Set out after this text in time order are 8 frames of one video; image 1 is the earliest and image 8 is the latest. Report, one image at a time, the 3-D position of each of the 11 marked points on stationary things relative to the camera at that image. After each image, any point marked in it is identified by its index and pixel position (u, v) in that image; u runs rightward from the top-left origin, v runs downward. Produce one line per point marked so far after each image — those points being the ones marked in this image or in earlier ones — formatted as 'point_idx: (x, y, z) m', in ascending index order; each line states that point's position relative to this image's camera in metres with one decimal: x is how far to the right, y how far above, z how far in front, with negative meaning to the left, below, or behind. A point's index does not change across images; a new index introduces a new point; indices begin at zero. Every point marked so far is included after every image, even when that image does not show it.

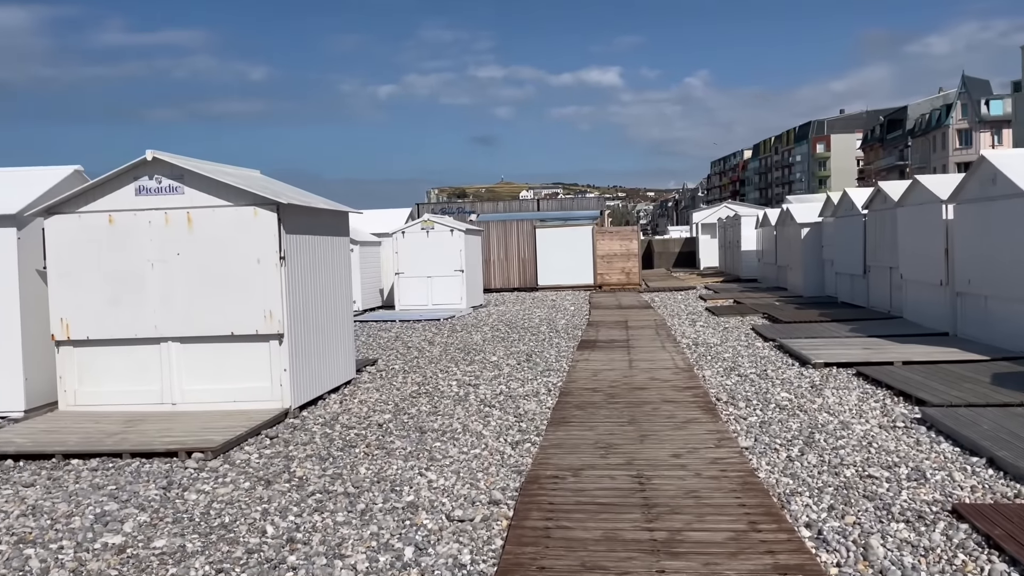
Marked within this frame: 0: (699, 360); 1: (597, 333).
0: (+2.6, -1.0, +11.7) m
1: (+1.6, -0.9, +15.5) m
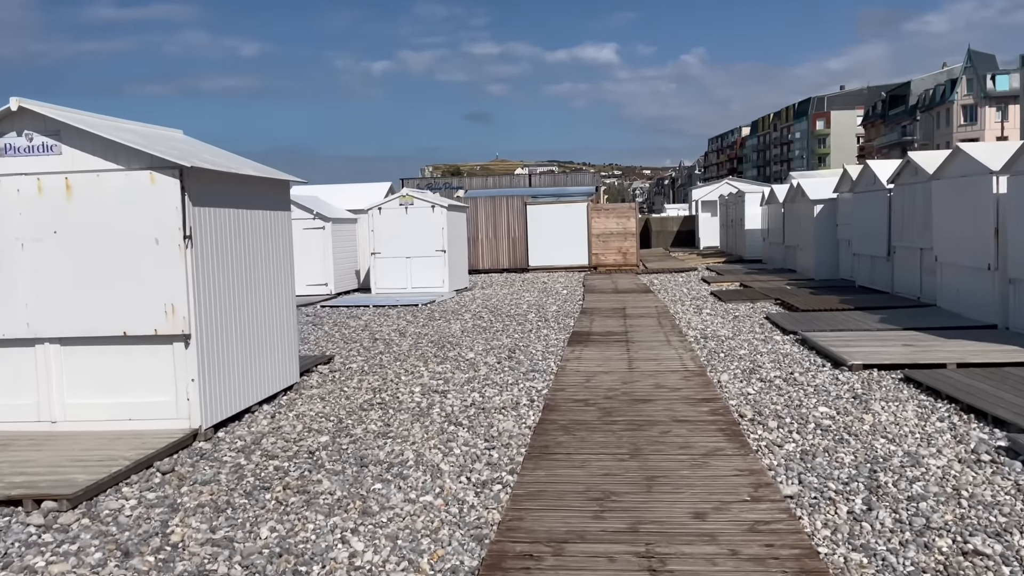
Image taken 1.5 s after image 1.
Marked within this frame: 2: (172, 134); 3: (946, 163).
0: (+2.4, -0.9, +9.9) m
1: (+1.3, -0.6, +13.7) m
2: (-3.5, +1.6, +8.5) m
3: (+6.8, +2.0, +13.0) m
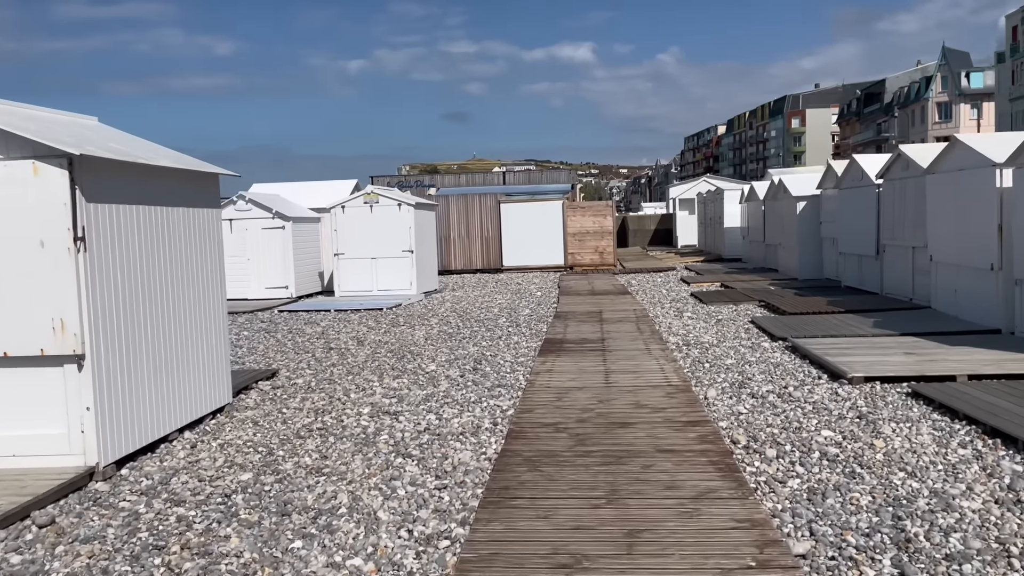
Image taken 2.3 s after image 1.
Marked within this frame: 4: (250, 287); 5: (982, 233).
0: (+2.0, -0.9, +9.0) m
1: (+0.8, -0.6, +12.7) m
2: (-3.9, +1.5, +7.4) m
3: (+6.3, +2.0, +12.2) m
4: (-6.1, 0.0, +19.3) m
5: (+6.1, +0.7, +10.8) m
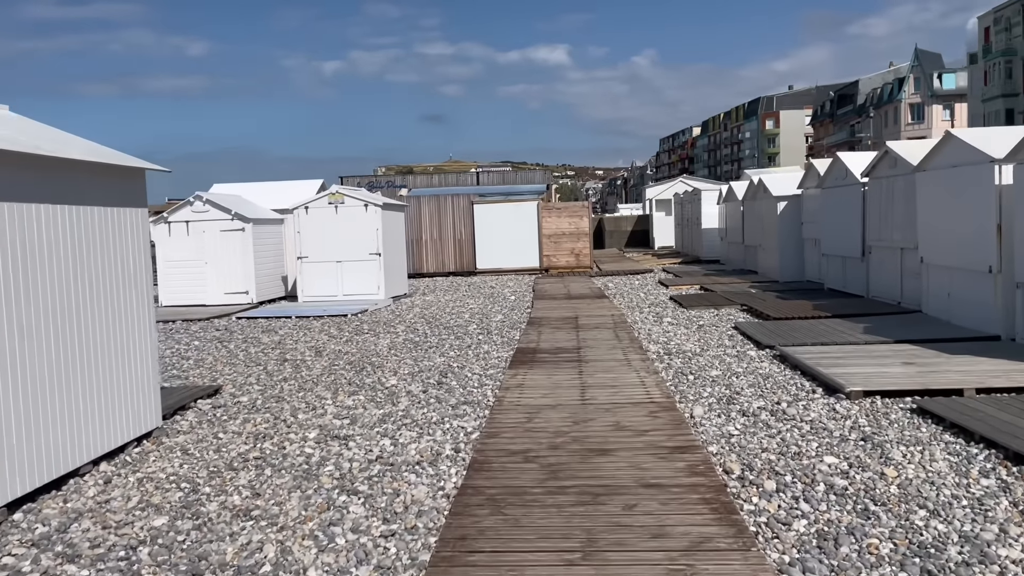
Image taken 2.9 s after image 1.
0: (+1.7, -1.0, +8.2) m
1: (+0.4, -0.7, +11.9) m
2: (-4.1, +1.4, +6.5) m
3: (+5.9, +1.9, +11.6) m
4: (-6.7, -0.1, +18.3) m
5: (+5.7, +0.7, +10.2) m
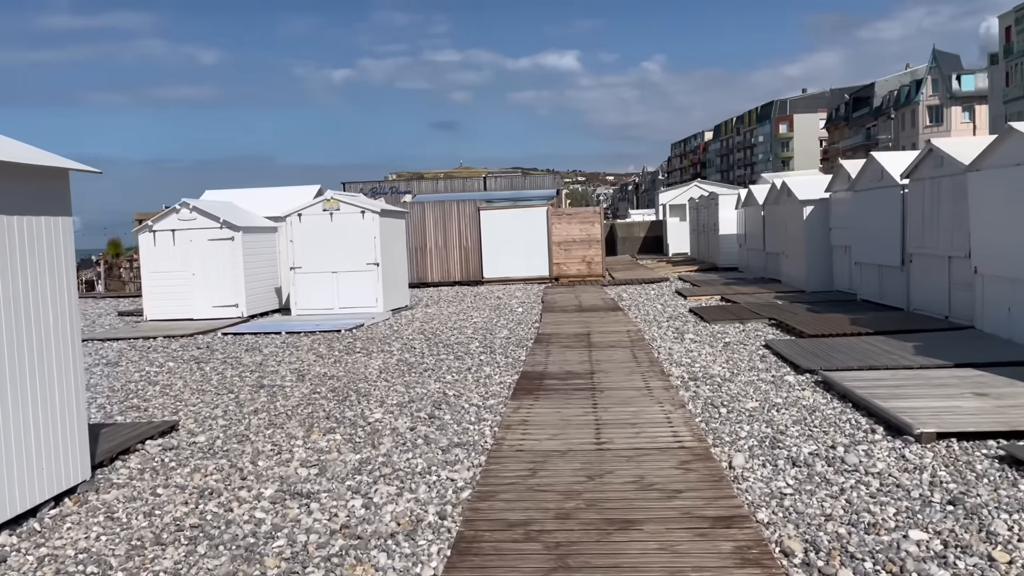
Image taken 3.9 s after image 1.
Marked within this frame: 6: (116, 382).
0: (+1.7, -1.1, +7.0) m
1: (+0.5, -0.9, +10.7) m
2: (-4.2, +1.2, +5.3) m
3: (+6.0, +1.7, +10.3) m
4: (-6.5, -0.4, +17.2) m
5: (+5.8, +0.5, +8.9) m
6: (-4.9, -1.2, +10.3) m
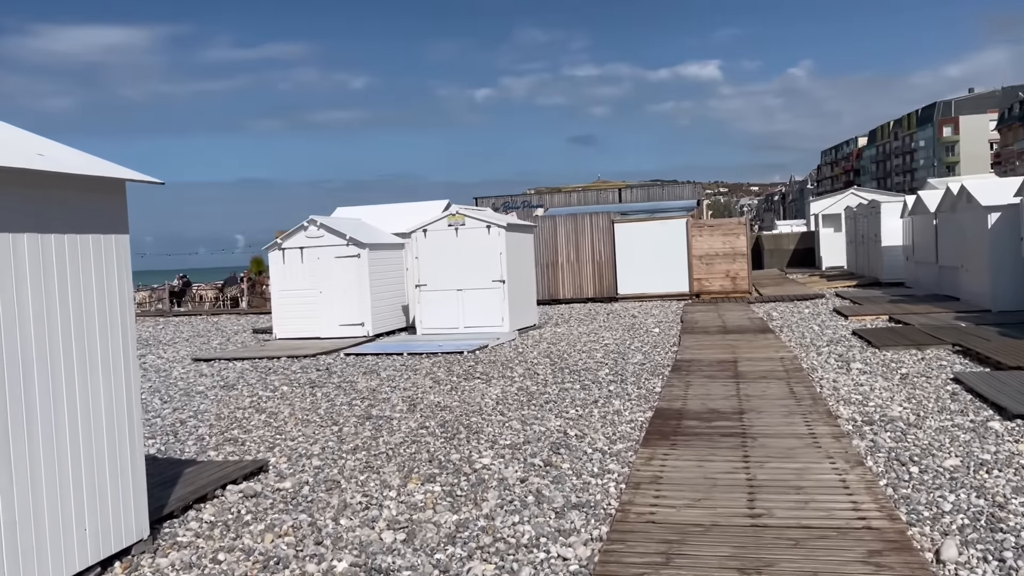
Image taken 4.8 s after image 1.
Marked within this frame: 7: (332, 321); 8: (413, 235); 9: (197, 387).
0: (+2.6, -1.3, +5.5) m
1: (+2.0, -1.1, +9.4) m
2: (-3.5, +1.1, +4.8) m
3: (+7.3, +1.5, +8.1) m
4: (-3.9, -0.7, +16.9) m
5: (+6.9, +0.3, +6.7) m
6: (-3.4, -1.4, +9.8) m
7: (-3.7, -0.7, +16.8) m
8: (-2.0, +1.1, +16.5) m
9: (-4.4, -1.4, +11.6) m
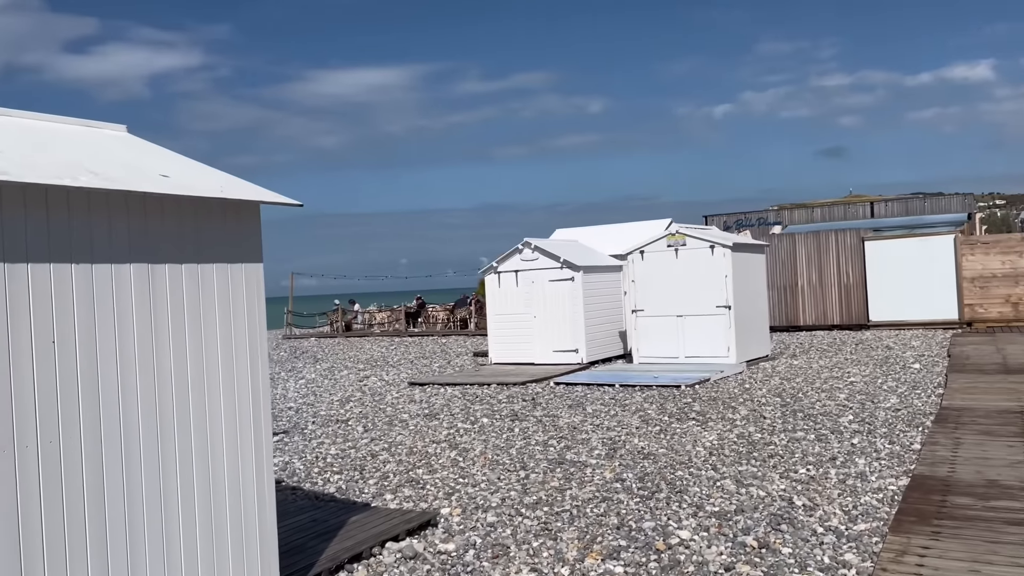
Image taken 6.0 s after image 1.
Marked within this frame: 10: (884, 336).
0: (+3.5, -1.5, +3.6) m
1: (+4.0, -1.5, +7.5) m
2: (-2.5, +0.9, +4.7) m
3: (+8.8, +1.2, +4.8) m
4: (+0.5, -1.2, +16.3) m
5: (+8.0, 0.0, +3.6) m
6: (-1.0, -1.7, +9.4) m
7: (+0.7, -1.2, +16.2) m
8: (+2.2, +0.6, +15.5) m
9: (-1.5, -1.7, +11.4) m
10: (+8.5, -1.1, +18.9) m
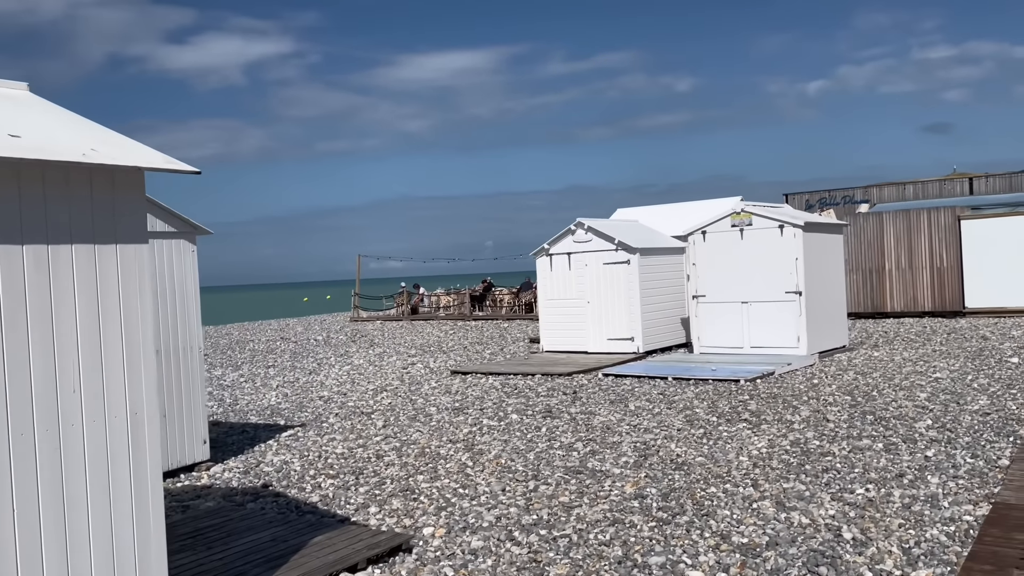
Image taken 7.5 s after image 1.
0: (+3.1, -1.5, +2.4) m
1: (+4.0, -1.4, +6.2) m
2: (-2.7, +0.9, +4.0) m
3: (+8.6, +1.2, +3.0) m
4: (+1.4, -0.9, +15.3) m
5: (+7.7, +0.1, +1.9) m
6: (-0.8, -1.6, +8.6) m
7: (+1.6, -0.9, +15.2) m
8: (+3.1, +0.9, +14.3) m
9: (-1.0, -1.5, +10.7) m
10: (+9.6, -0.8, +17.0) m
